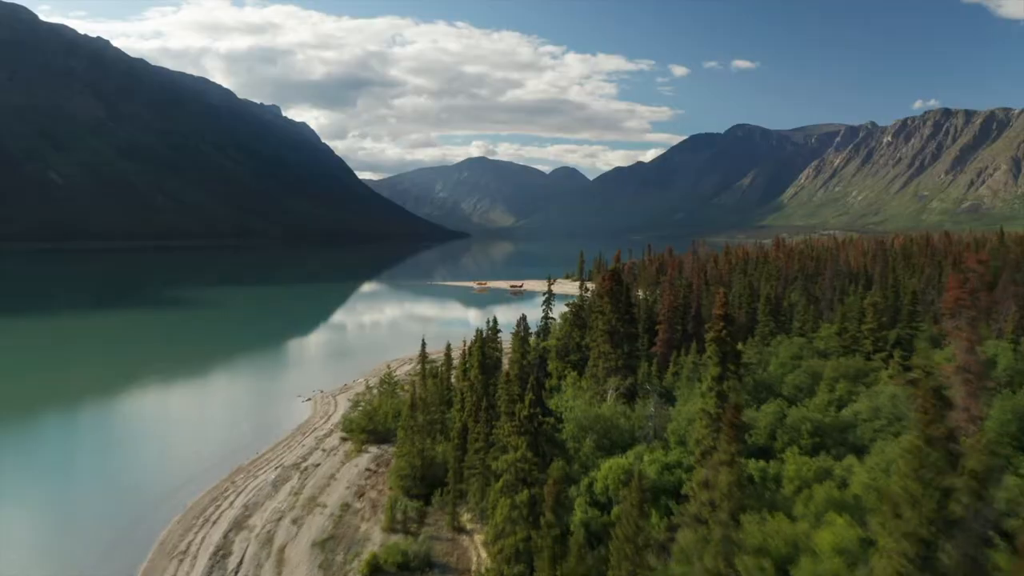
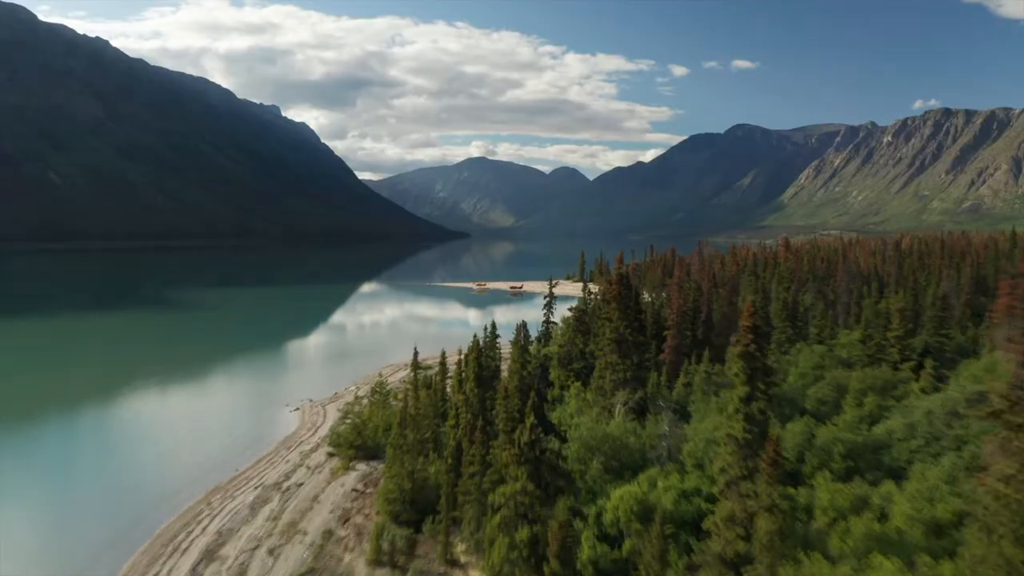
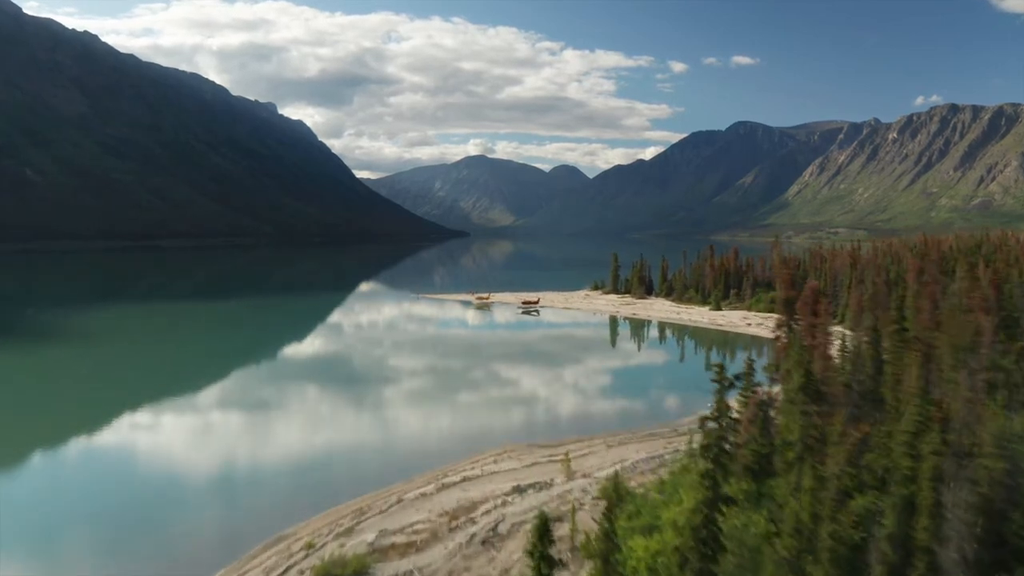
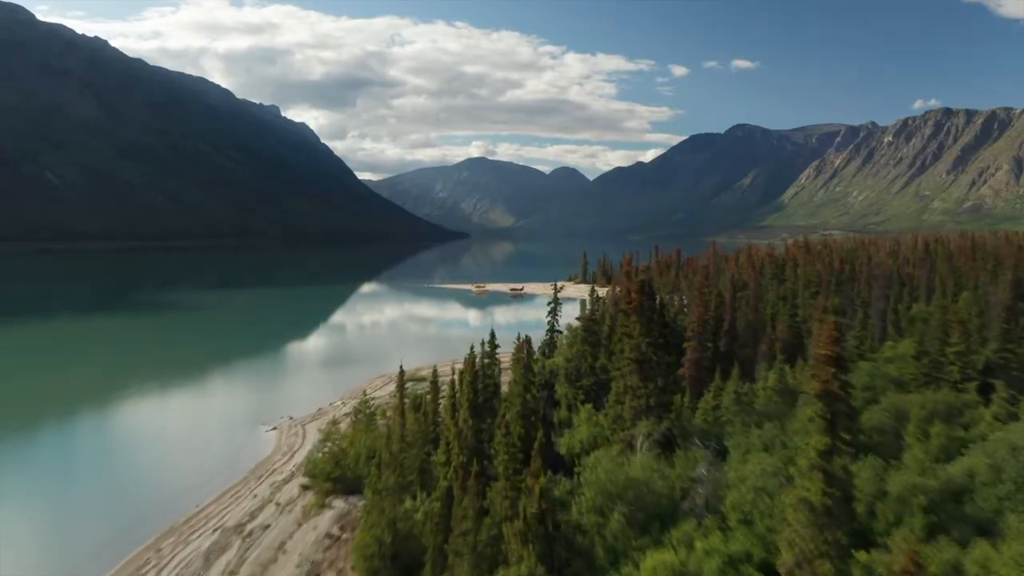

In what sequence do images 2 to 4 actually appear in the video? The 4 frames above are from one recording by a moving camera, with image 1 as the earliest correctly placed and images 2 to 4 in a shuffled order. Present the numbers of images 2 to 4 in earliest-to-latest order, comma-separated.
2, 4, 3
